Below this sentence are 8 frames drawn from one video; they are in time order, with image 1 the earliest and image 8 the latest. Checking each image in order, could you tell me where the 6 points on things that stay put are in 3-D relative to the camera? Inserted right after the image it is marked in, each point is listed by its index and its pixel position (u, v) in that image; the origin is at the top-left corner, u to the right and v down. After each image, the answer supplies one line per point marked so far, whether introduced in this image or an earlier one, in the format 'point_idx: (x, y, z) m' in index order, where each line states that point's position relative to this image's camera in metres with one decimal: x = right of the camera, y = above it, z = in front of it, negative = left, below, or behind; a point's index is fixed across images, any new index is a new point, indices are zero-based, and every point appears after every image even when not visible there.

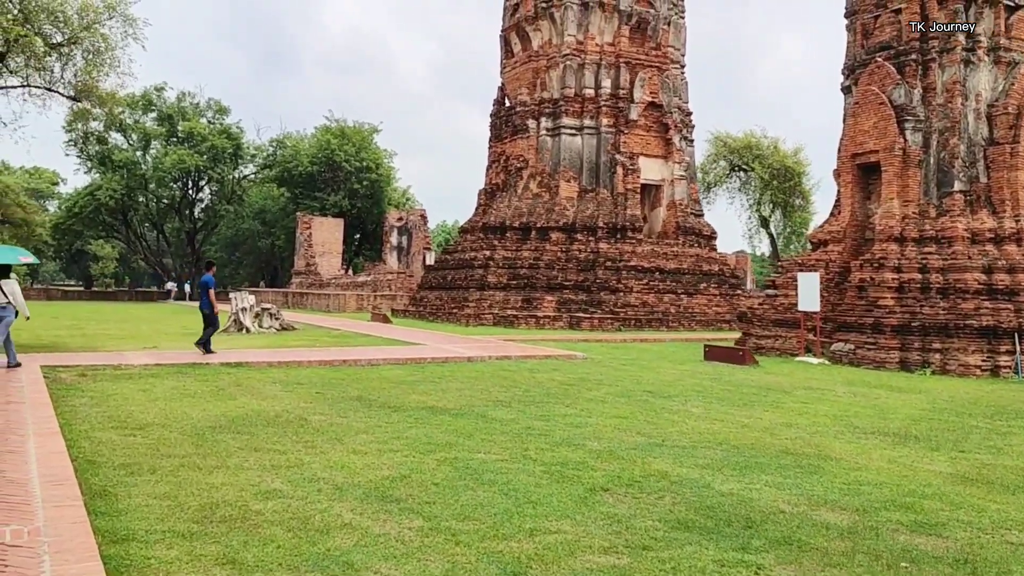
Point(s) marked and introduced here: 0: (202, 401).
0: (-2.4, -0.9, +6.9) m
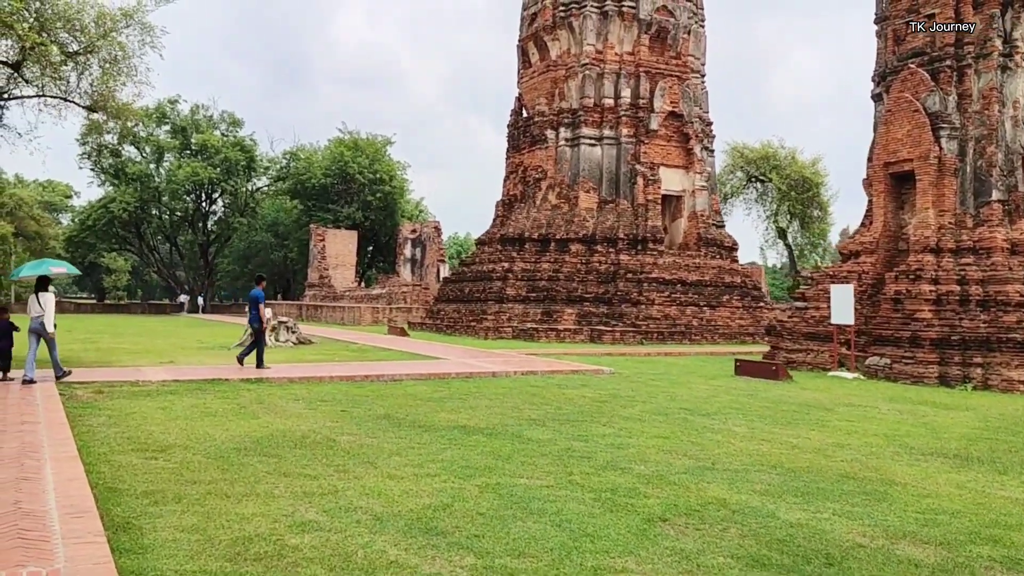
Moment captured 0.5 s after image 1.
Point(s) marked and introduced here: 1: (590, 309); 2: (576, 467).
0: (-2.2, -1.0, +6.6) m
1: (+1.6, -0.4, +17.6) m
2: (+0.4, -1.1, +5.3) m
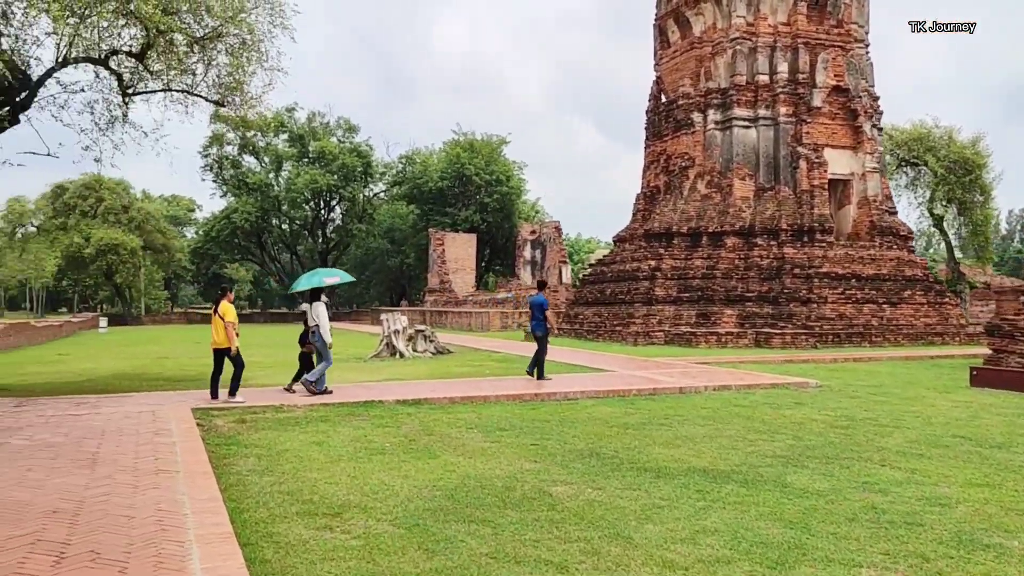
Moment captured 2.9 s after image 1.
0: (-0.7, -1.0, +5.3) m
1: (+4.3, -0.4, +15.7) m
2: (+1.7, -1.1, +3.7) m
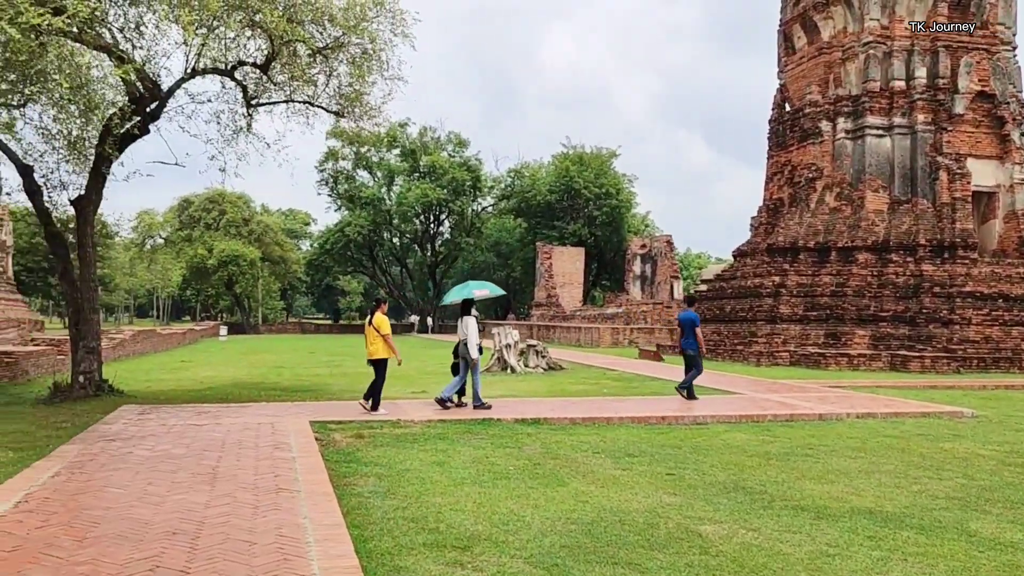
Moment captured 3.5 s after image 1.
0: (+0.1, -1.1, +4.9) m
1: (+6.2, -0.7, +14.7) m
2: (+2.2, -1.1, +3.1) m
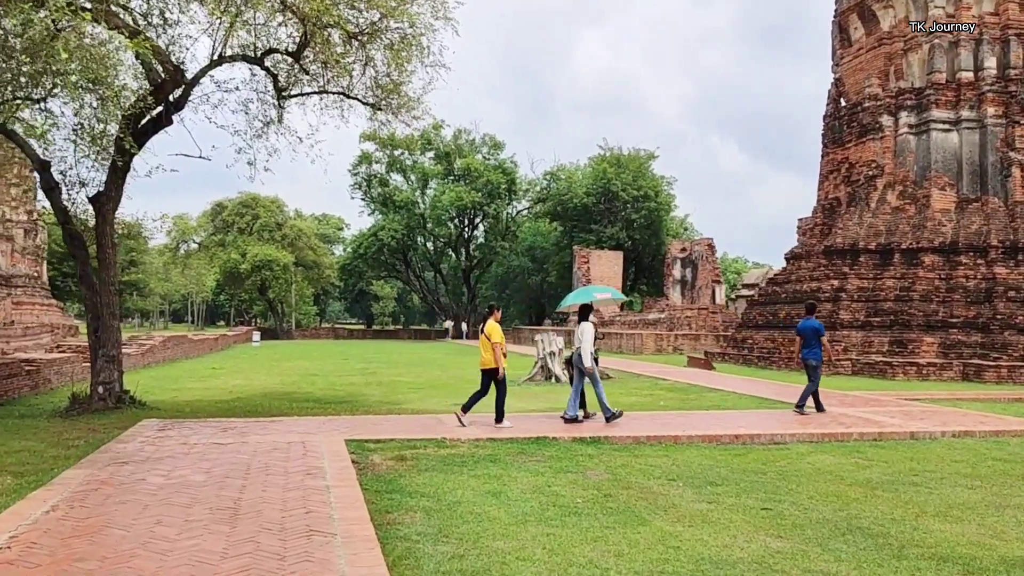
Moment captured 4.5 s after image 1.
0: (+0.4, -1.1, +4.2) m
1: (+6.9, -0.8, +13.7) m
2: (+2.5, -1.1, +2.2) m
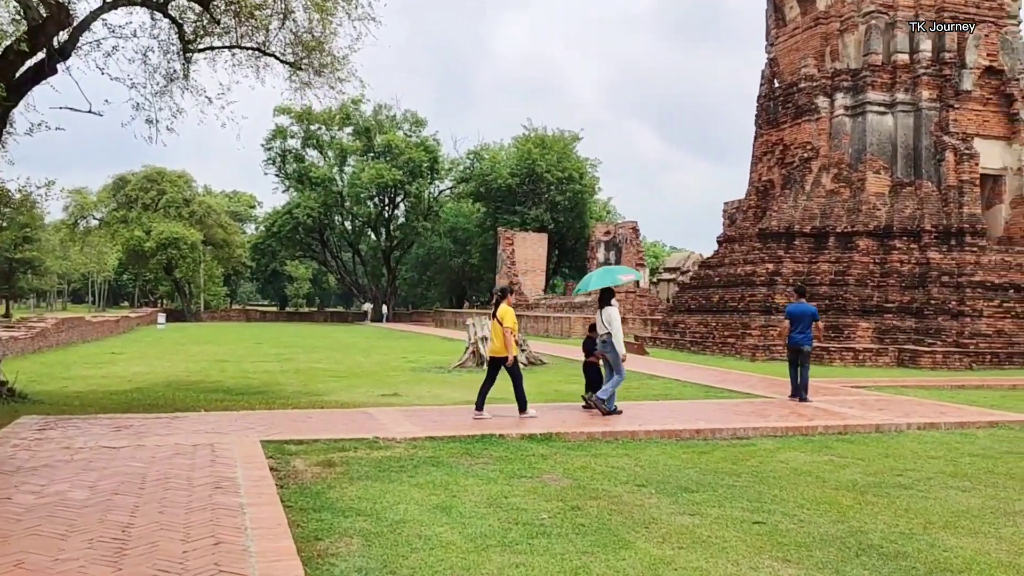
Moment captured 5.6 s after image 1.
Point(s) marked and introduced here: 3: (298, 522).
0: (+0.3, -1.0, +3.5) m
1: (+5.8, -0.5, +13.6) m
2: (+2.5, -1.1, +1.7) m
3: (-0.9, -1.0, +3.8) m
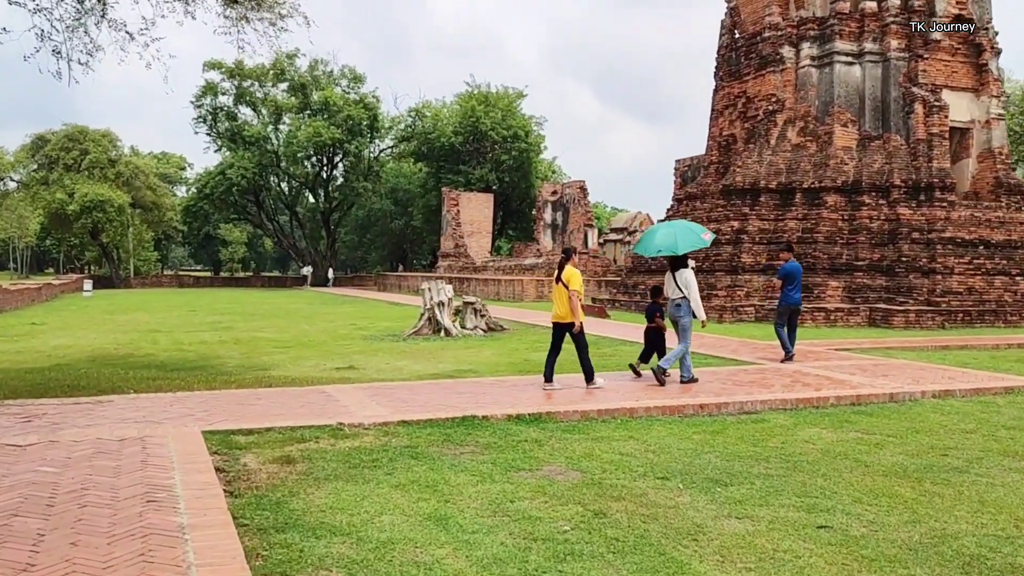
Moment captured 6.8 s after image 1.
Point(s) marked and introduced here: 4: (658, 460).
0: (+0.3, -0.9, +2.7) m
1: (+5.2, +0.1, +13.1) m
2: (+2.7, -1.0, +1.1) m
3: (-0.8, -0.9, +2.9) m
4: (+0.7, -0.9, +4.5) m
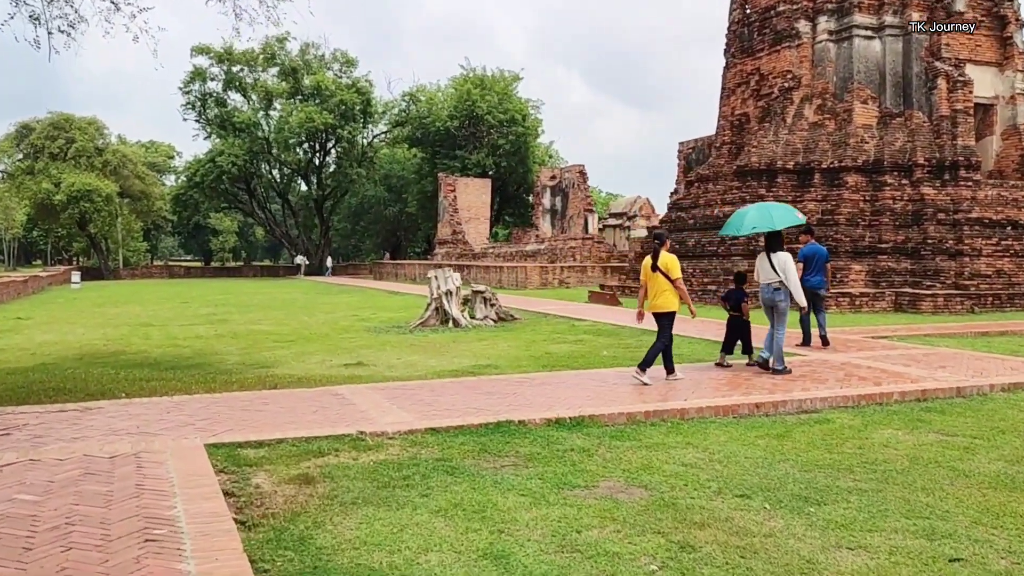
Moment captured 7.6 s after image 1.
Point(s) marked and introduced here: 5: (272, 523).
0: (+0.6, -0.9, +2.1) m
1: (+5.4, +0.3, +12.6) m
2: (+3.0, -1.0, +0.6) m
3: (-0.6, -0.8, +2.4) m
4: (+1.0, -0.8, +3.9) m
5: (-0.8, -0.8, +3.1) m
